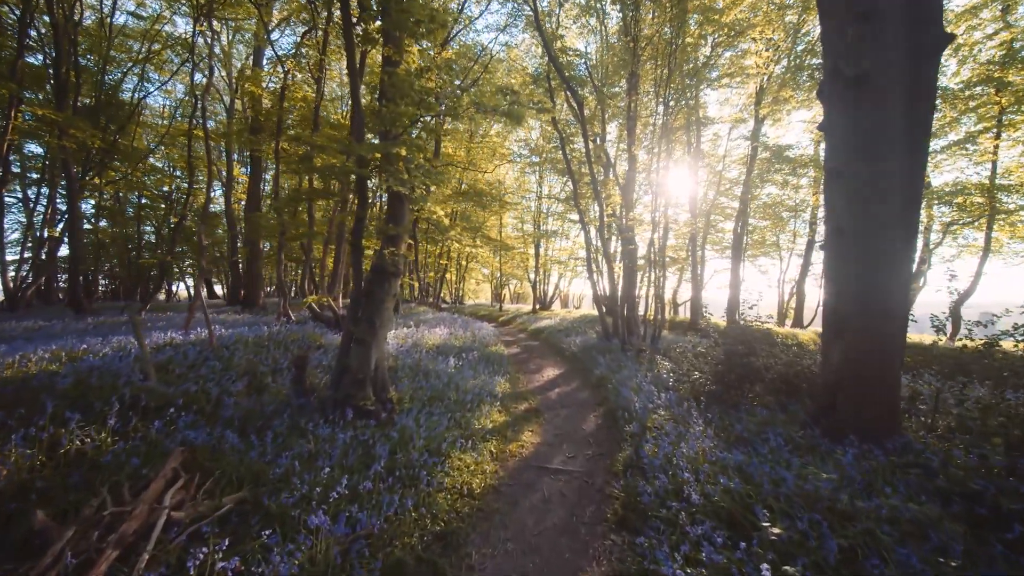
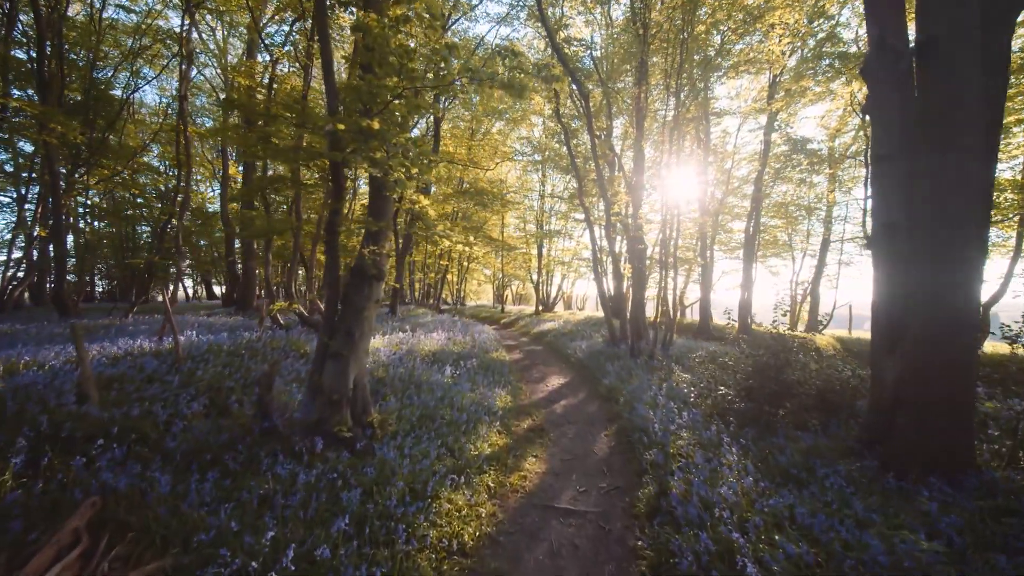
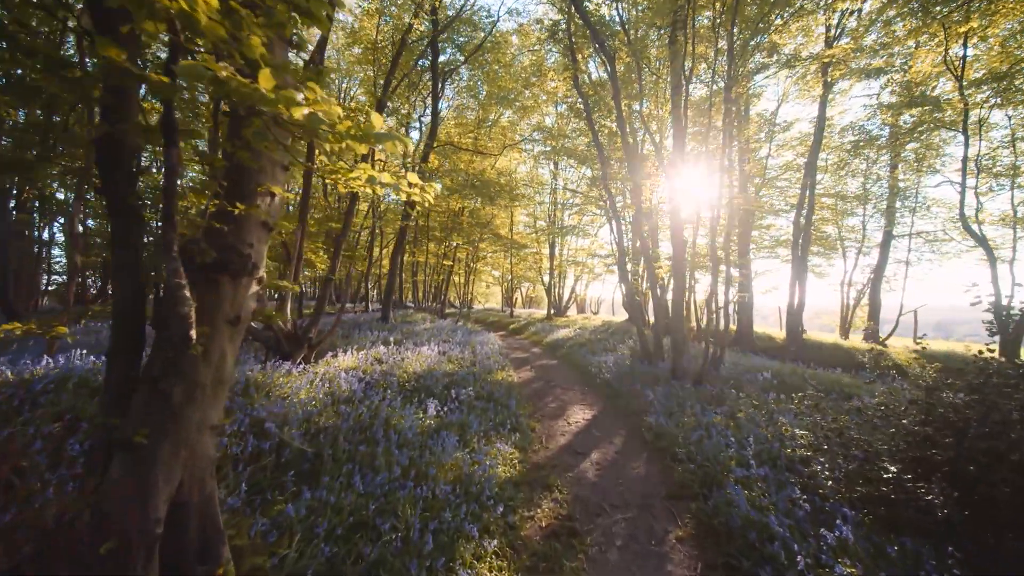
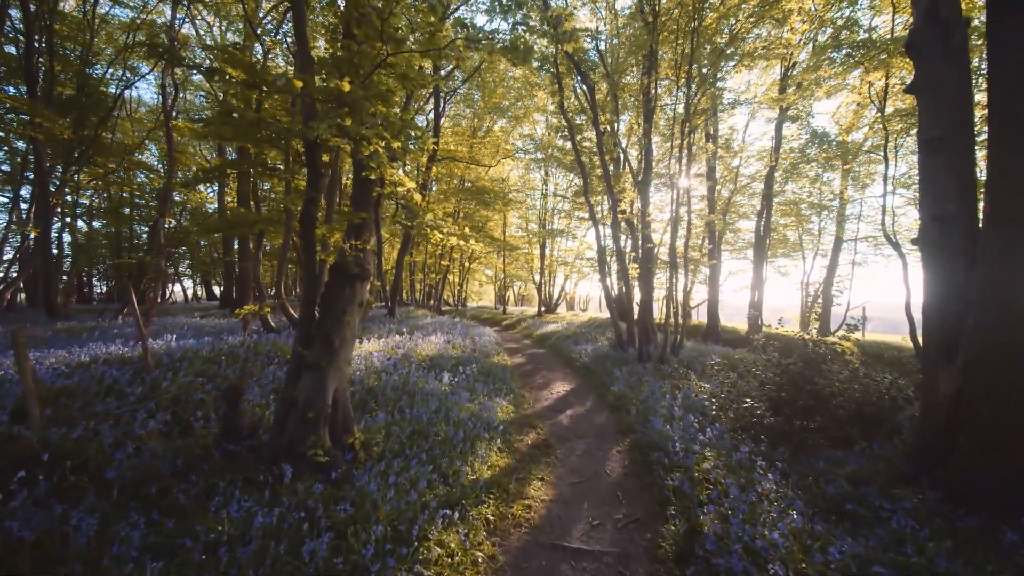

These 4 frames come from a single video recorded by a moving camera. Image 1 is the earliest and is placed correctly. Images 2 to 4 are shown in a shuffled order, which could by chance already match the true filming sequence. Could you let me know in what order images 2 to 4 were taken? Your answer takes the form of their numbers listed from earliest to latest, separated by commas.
2, 4, 3
